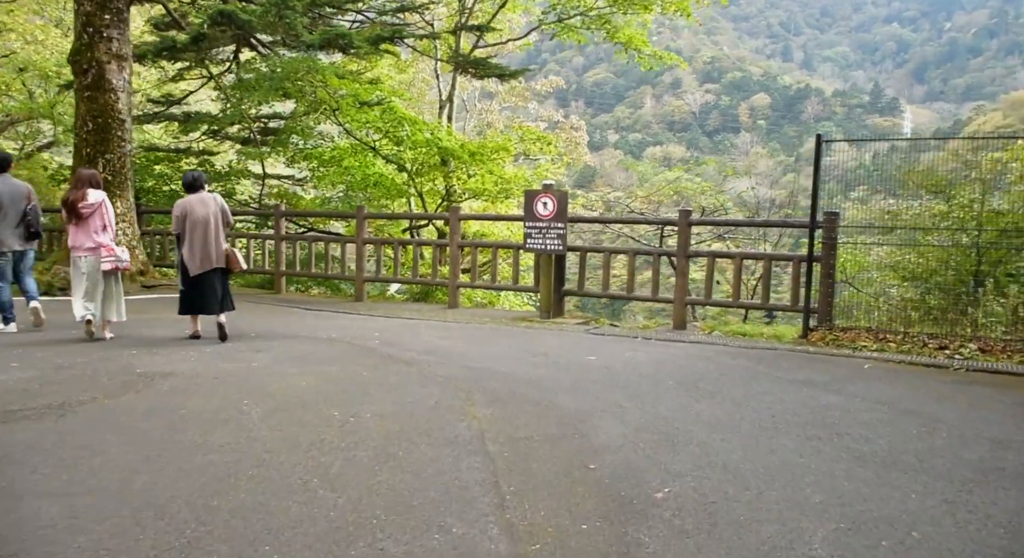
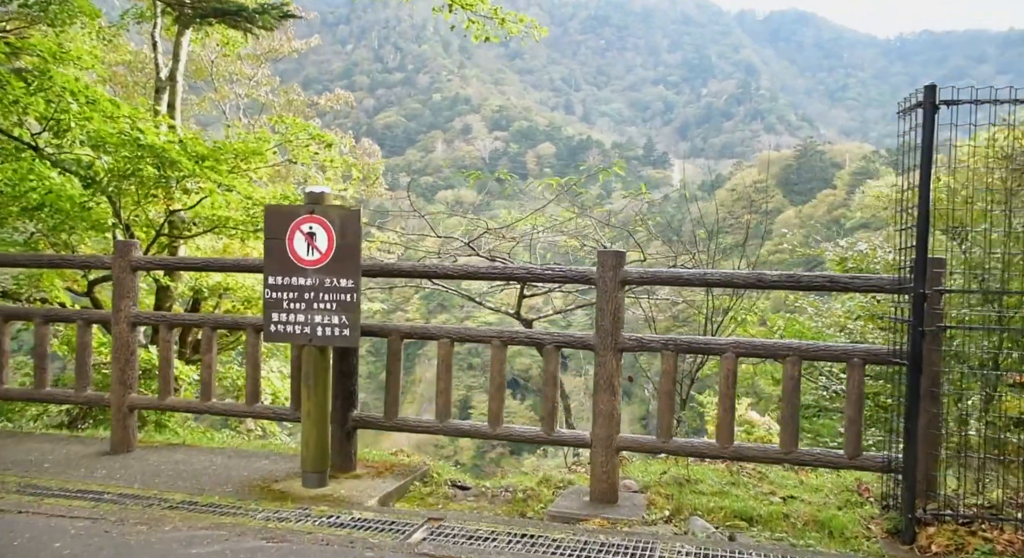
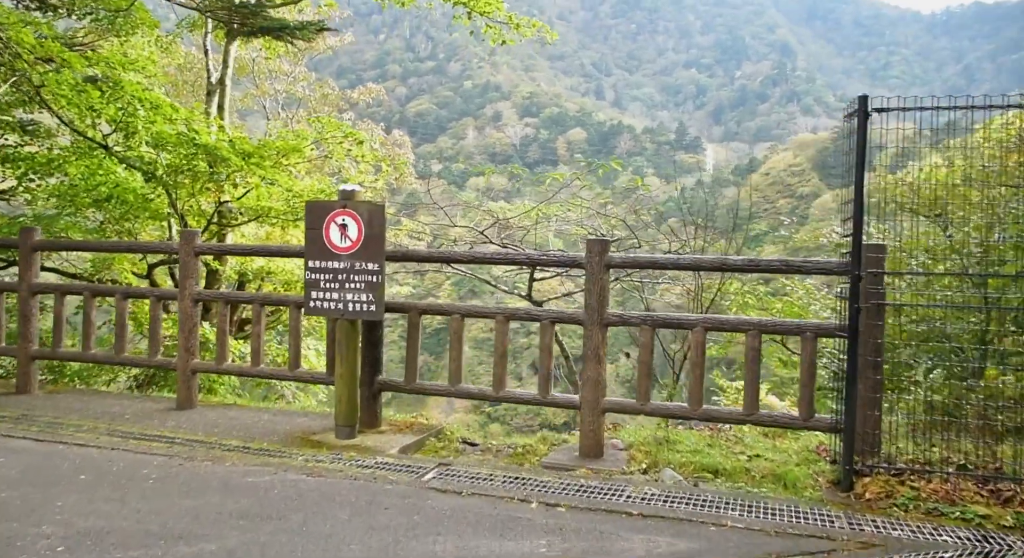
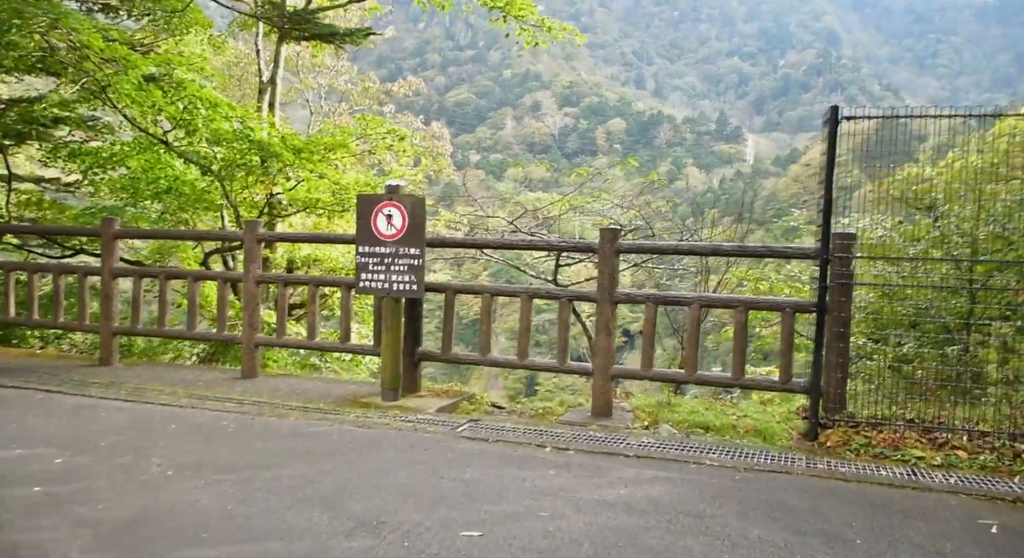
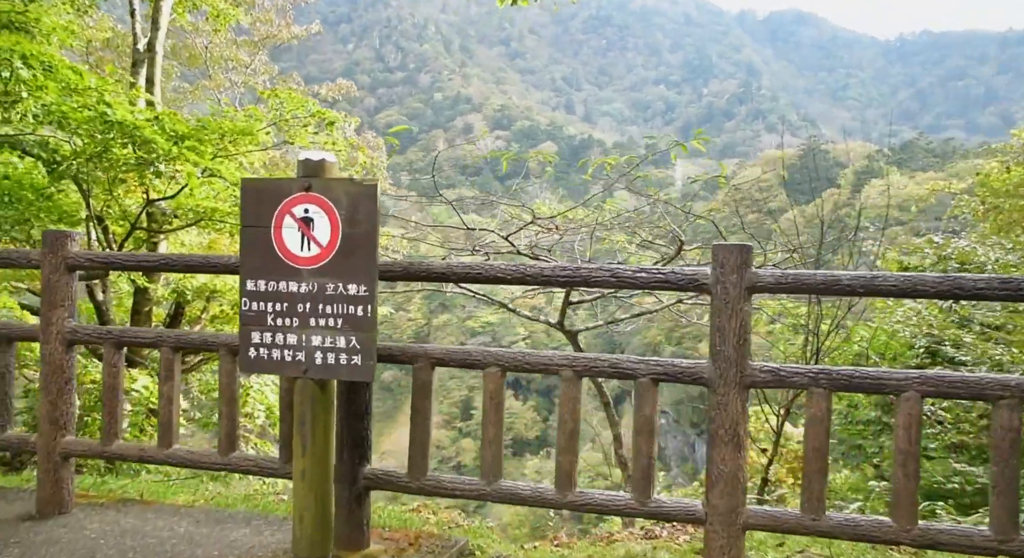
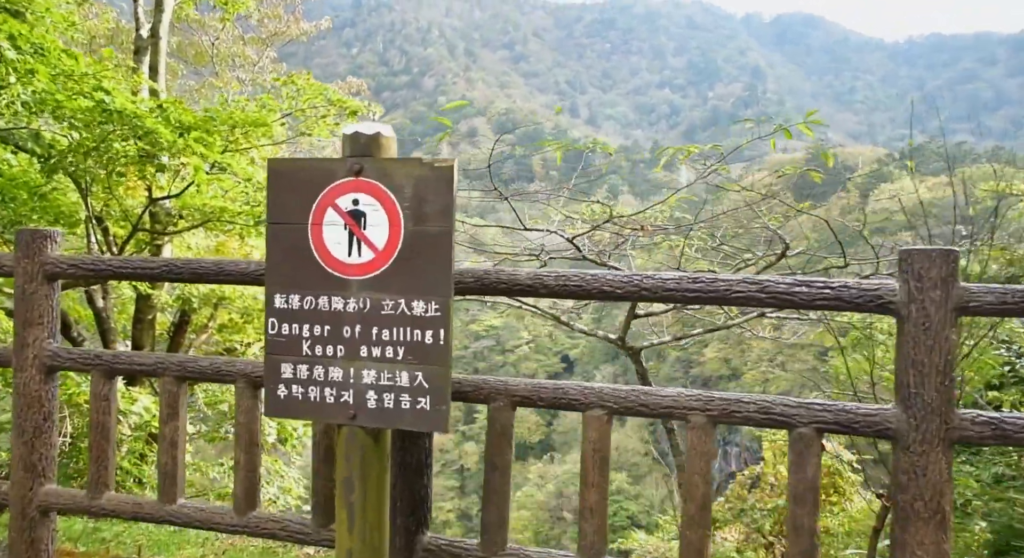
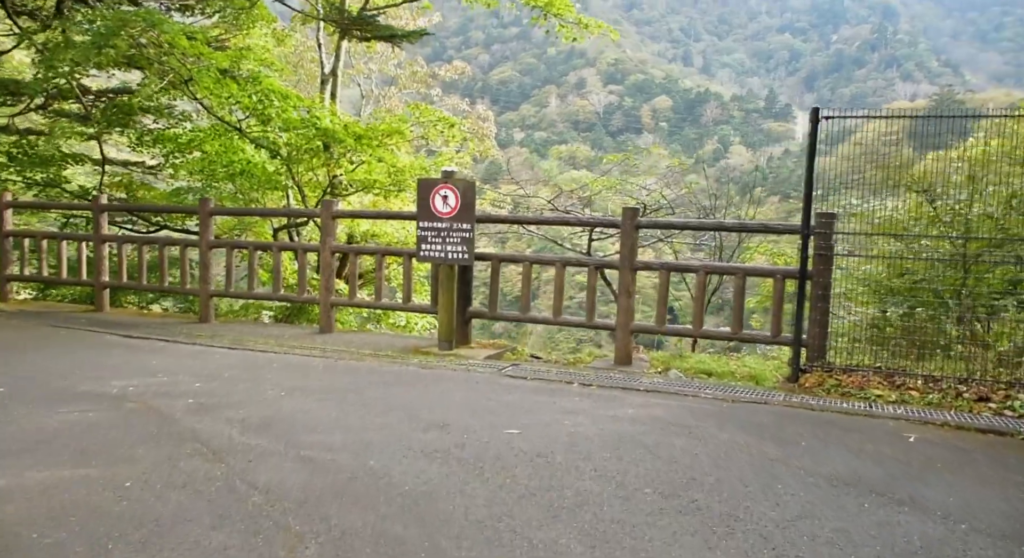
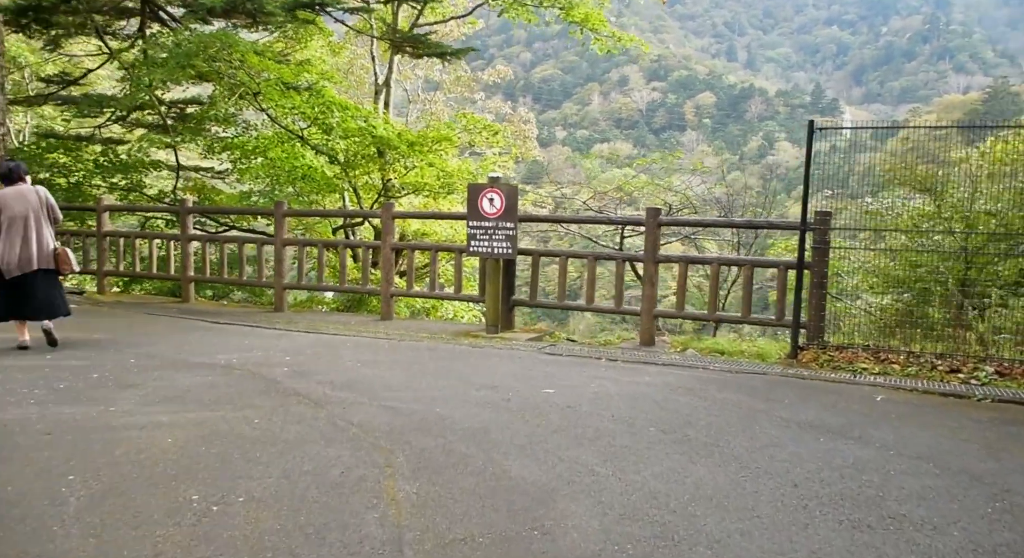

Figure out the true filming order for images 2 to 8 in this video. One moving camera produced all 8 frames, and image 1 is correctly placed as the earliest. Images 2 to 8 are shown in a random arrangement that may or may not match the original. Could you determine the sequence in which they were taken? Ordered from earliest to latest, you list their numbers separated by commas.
8, 7, 4, 3, 2, 5, 6
